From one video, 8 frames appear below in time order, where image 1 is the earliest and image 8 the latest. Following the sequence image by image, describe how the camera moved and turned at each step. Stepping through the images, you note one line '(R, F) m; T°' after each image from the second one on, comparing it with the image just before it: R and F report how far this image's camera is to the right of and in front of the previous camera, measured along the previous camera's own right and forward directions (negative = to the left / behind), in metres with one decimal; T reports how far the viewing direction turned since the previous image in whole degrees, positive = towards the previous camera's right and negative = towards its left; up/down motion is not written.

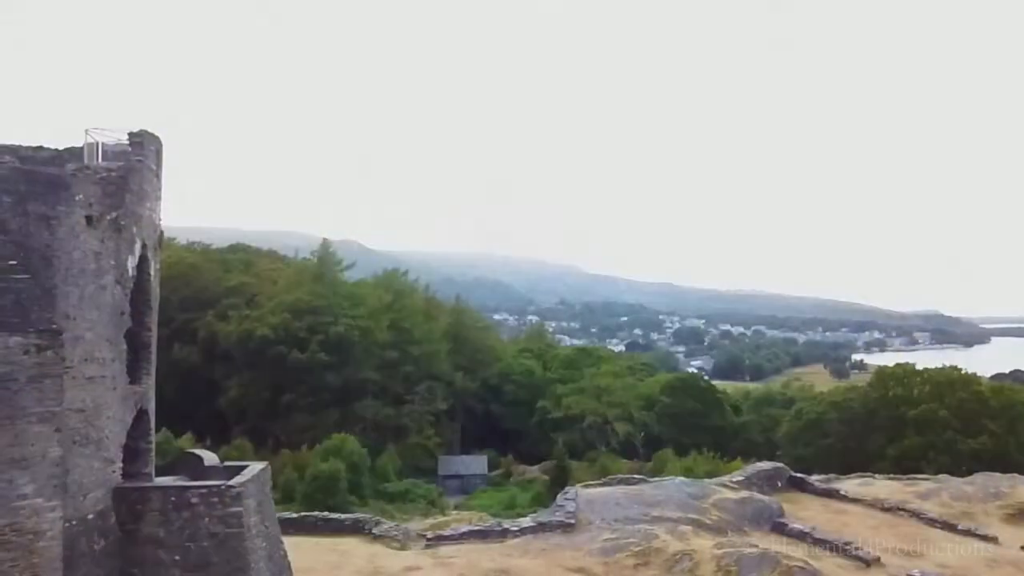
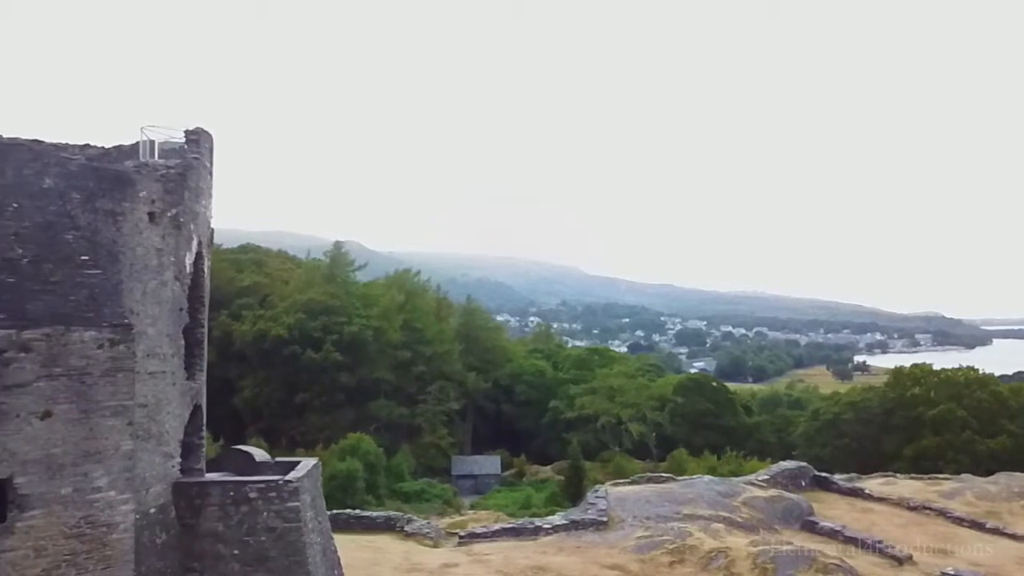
(-0.7, -0.1) m; 0°
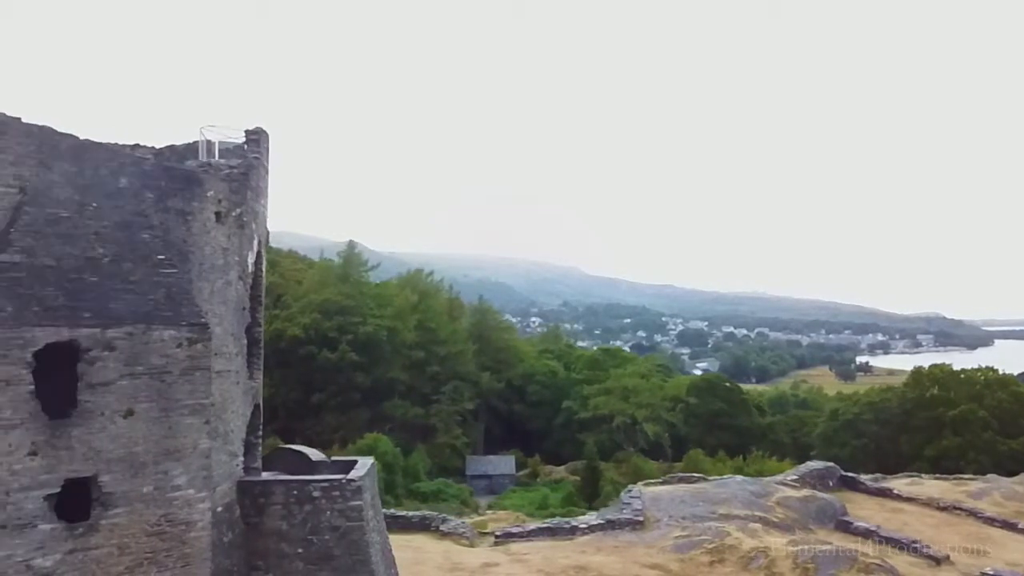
(-0.8, 0.0) m; 0°
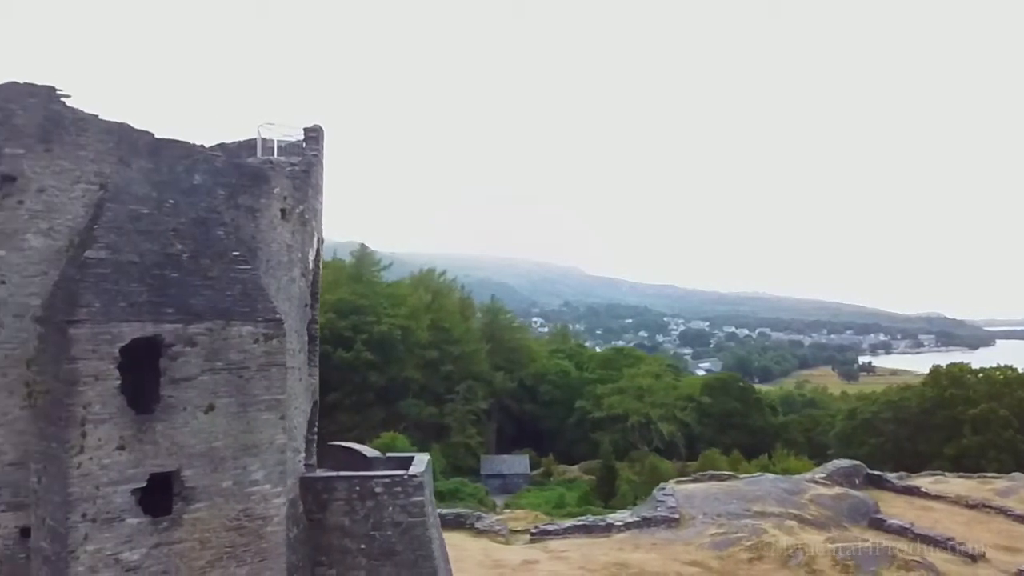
(-0.7, 0.0) m; 0°
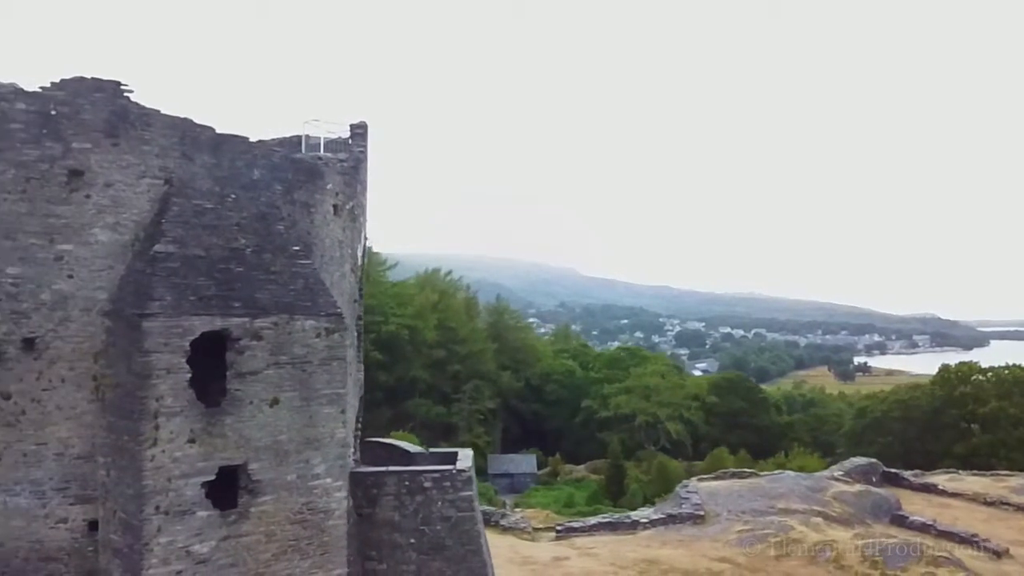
(-0.7, 0.0) m; 0°
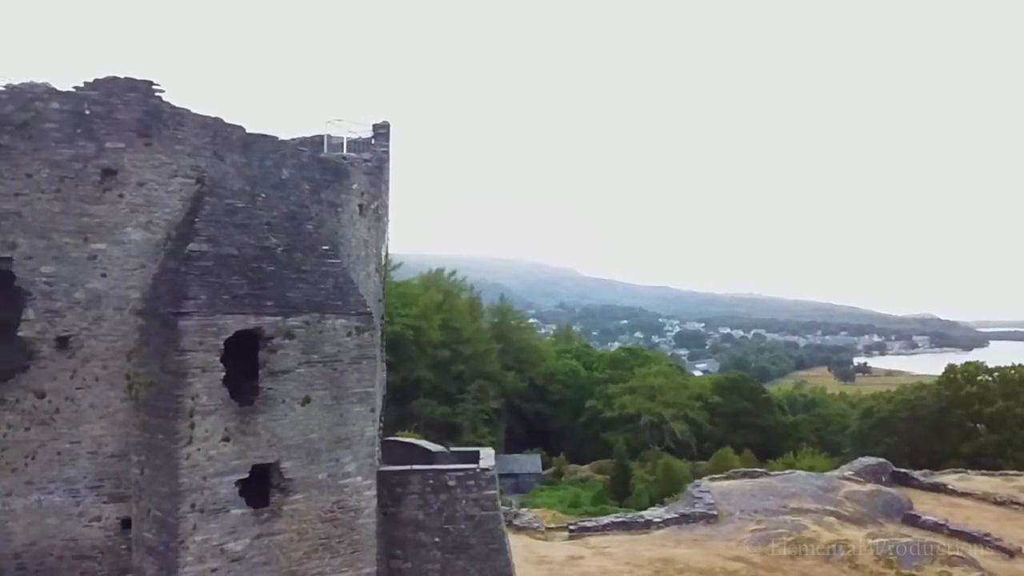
(-0.3, 0.0) m; 0°
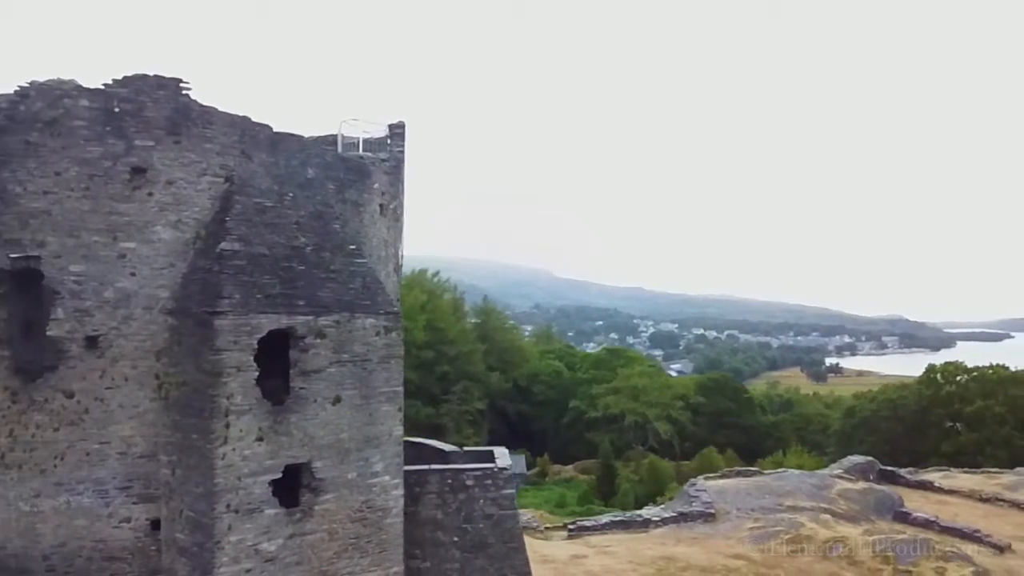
(-0.5, 0.0) m; +2°
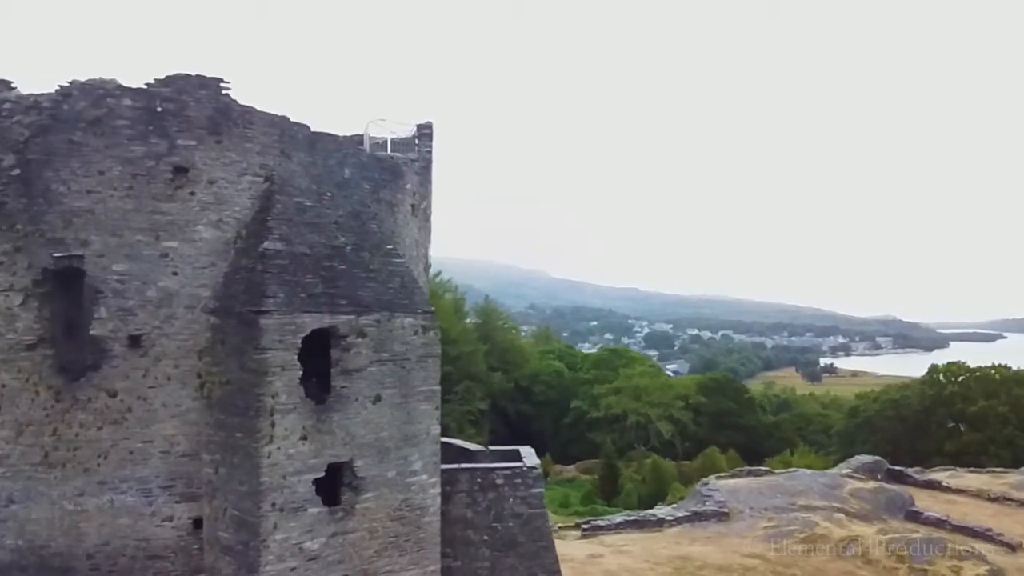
(-0.4, 0.0) m; 0°
